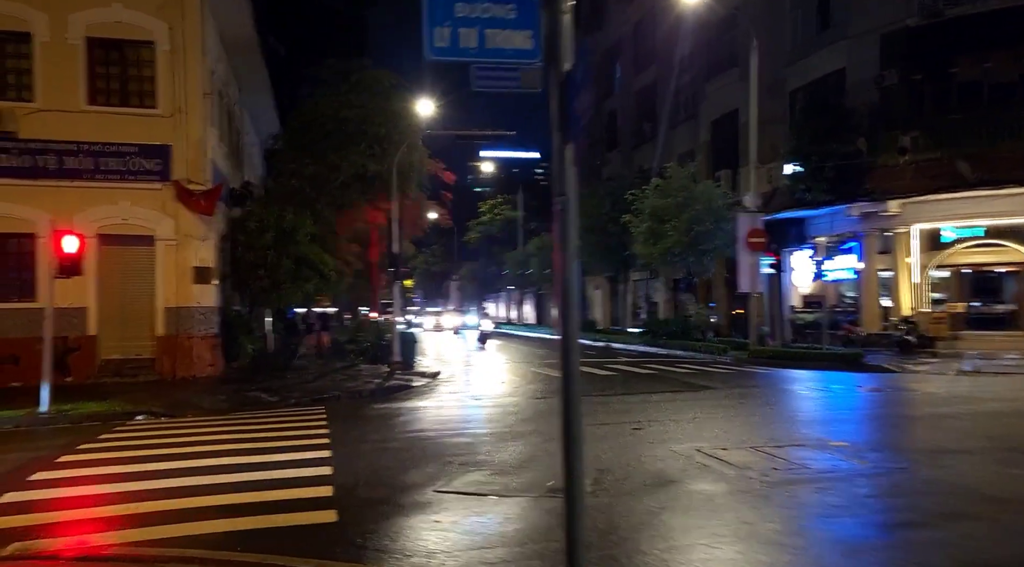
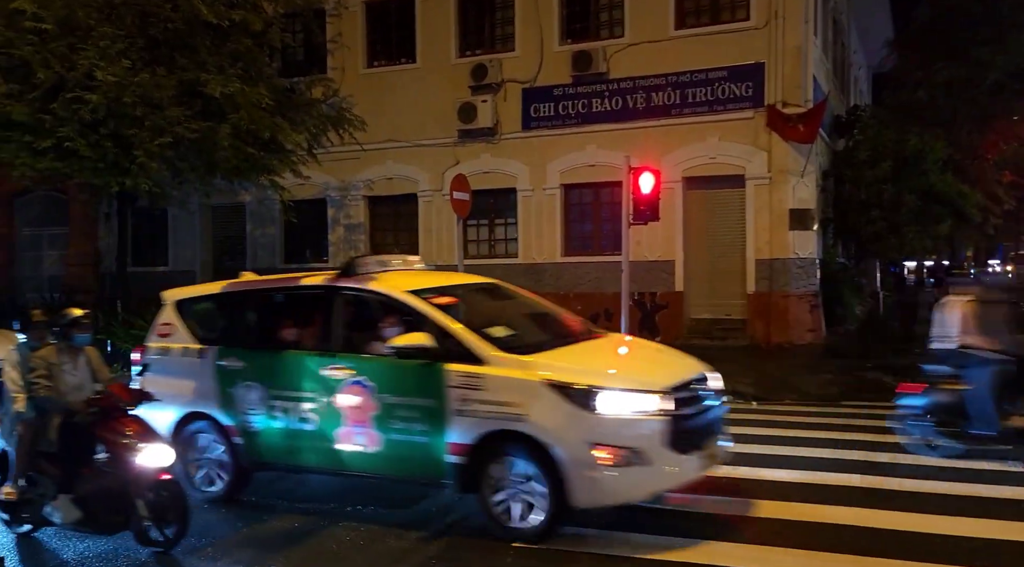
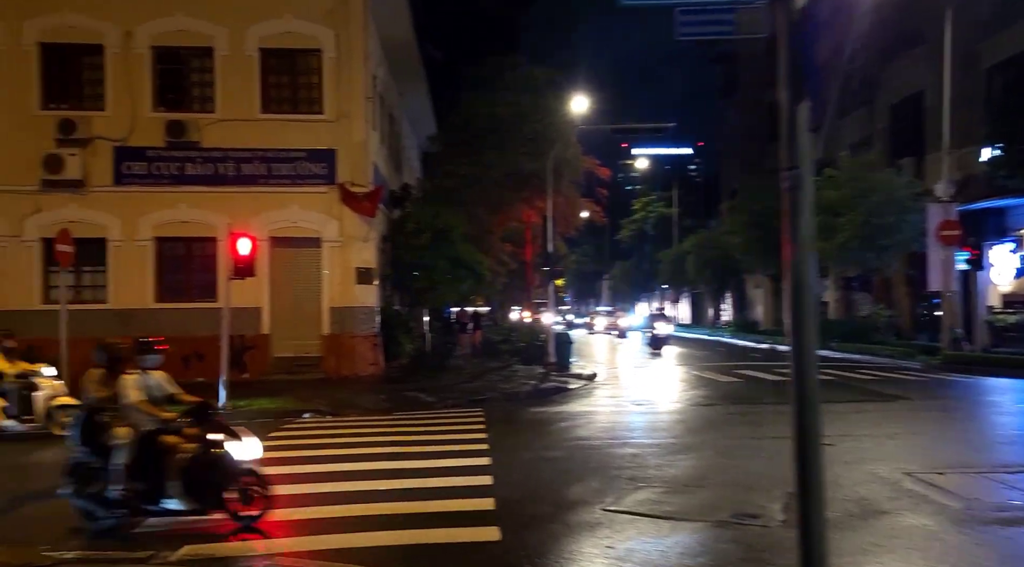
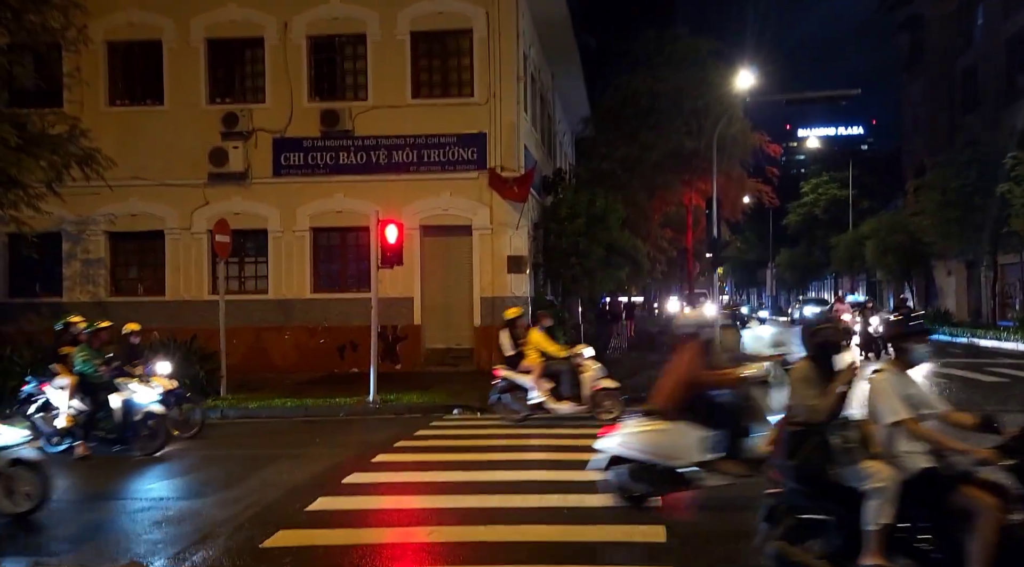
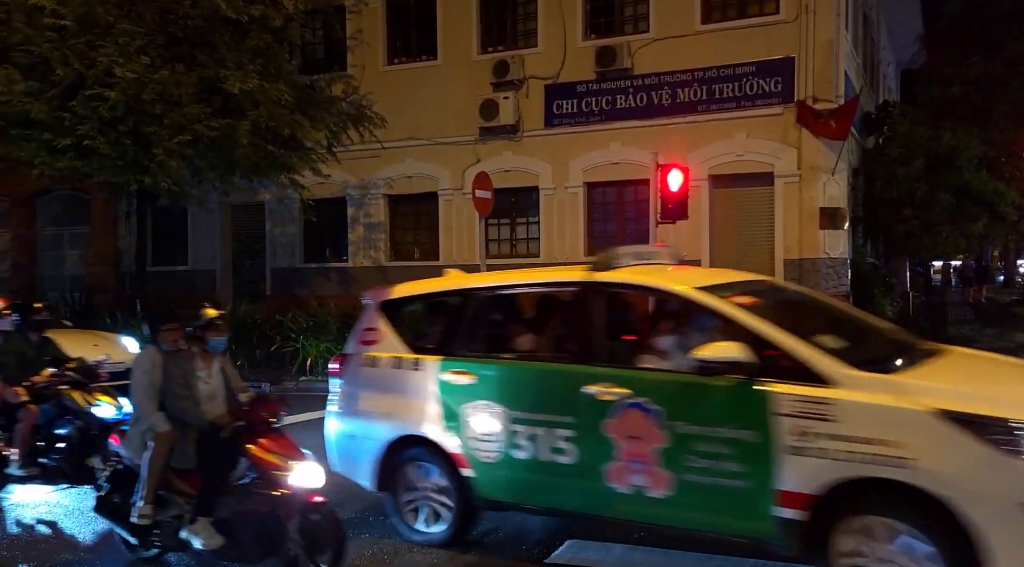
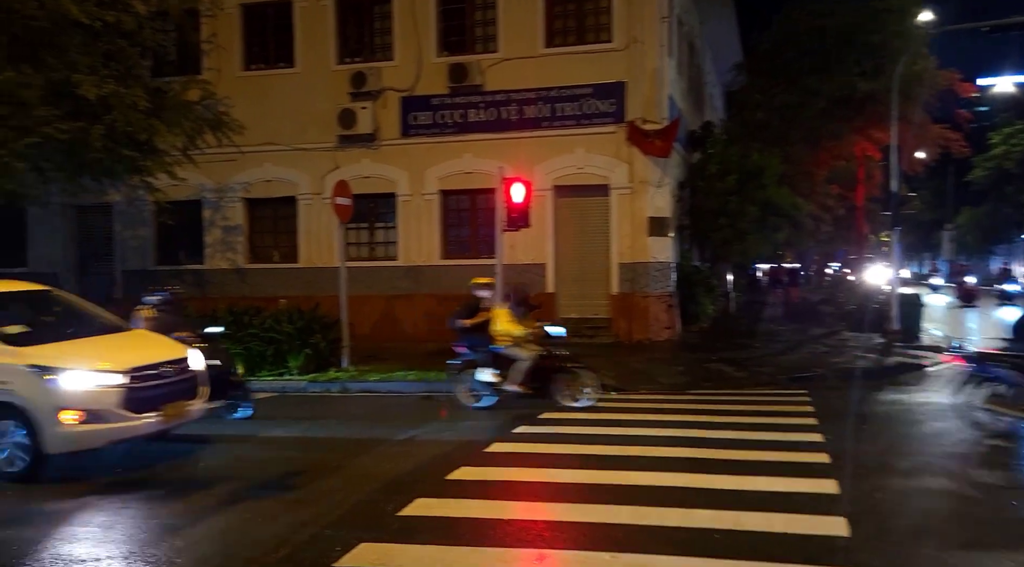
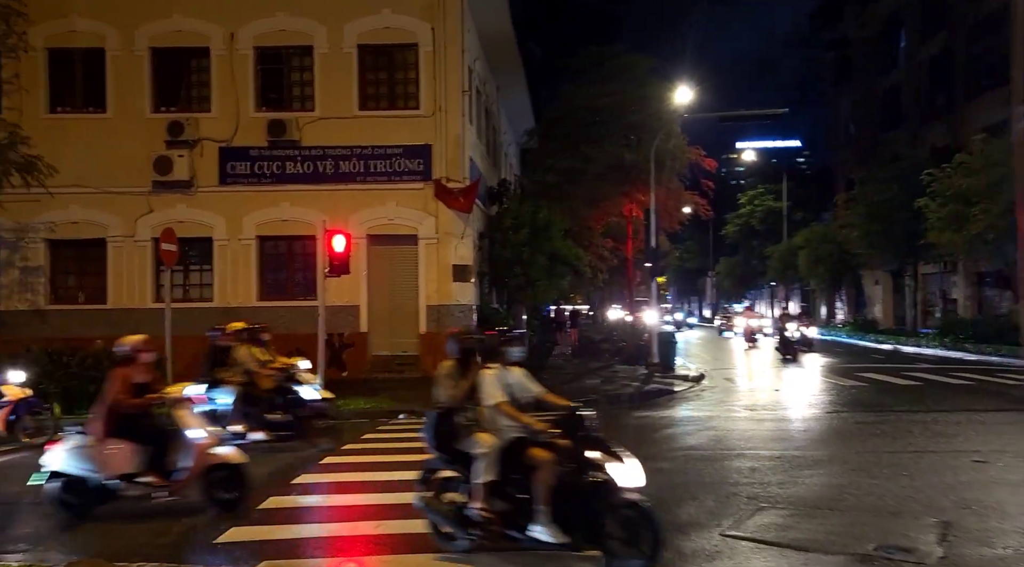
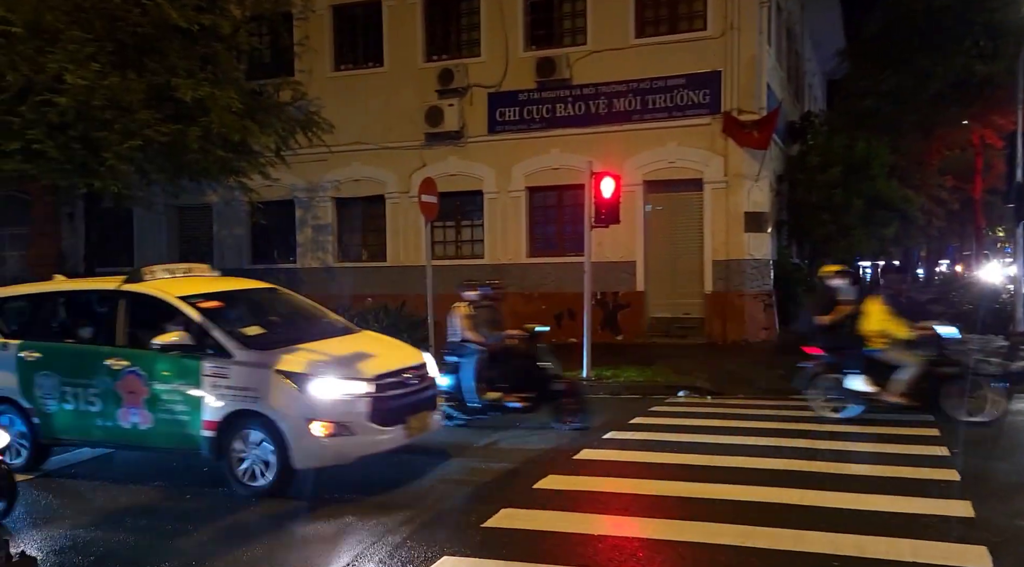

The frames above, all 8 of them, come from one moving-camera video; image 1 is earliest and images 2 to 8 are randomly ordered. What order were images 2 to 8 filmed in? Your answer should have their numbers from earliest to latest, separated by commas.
3, 7, 4, 6, 8, 2, 5
